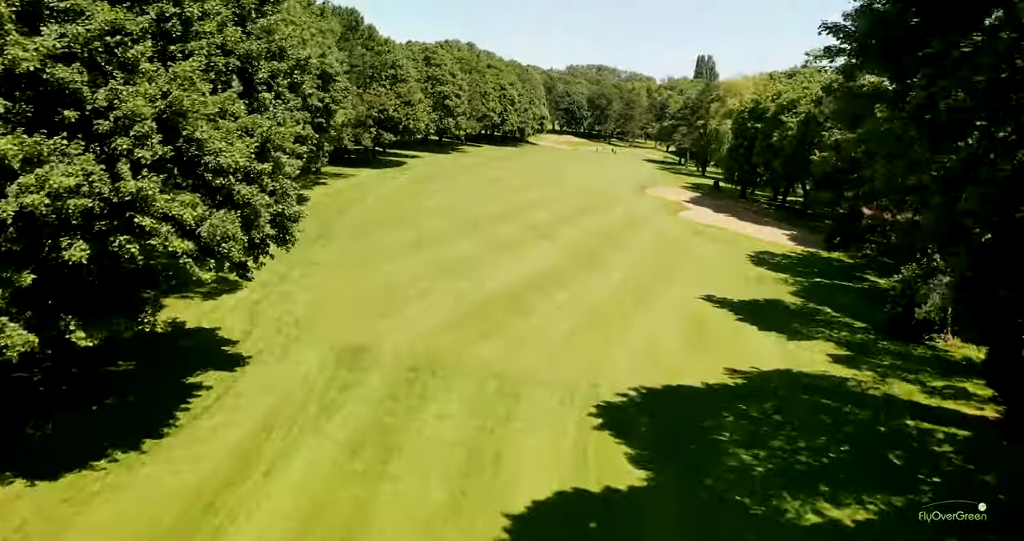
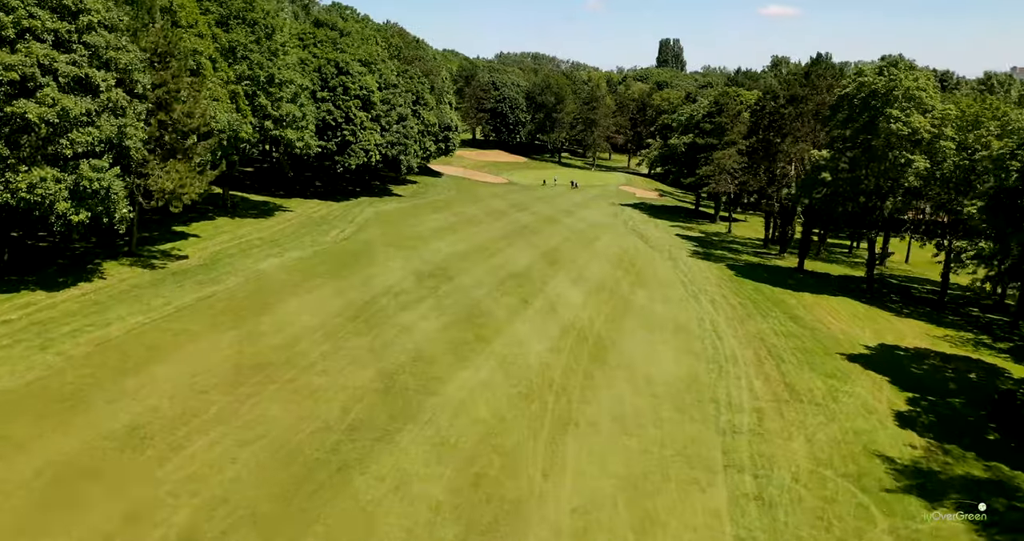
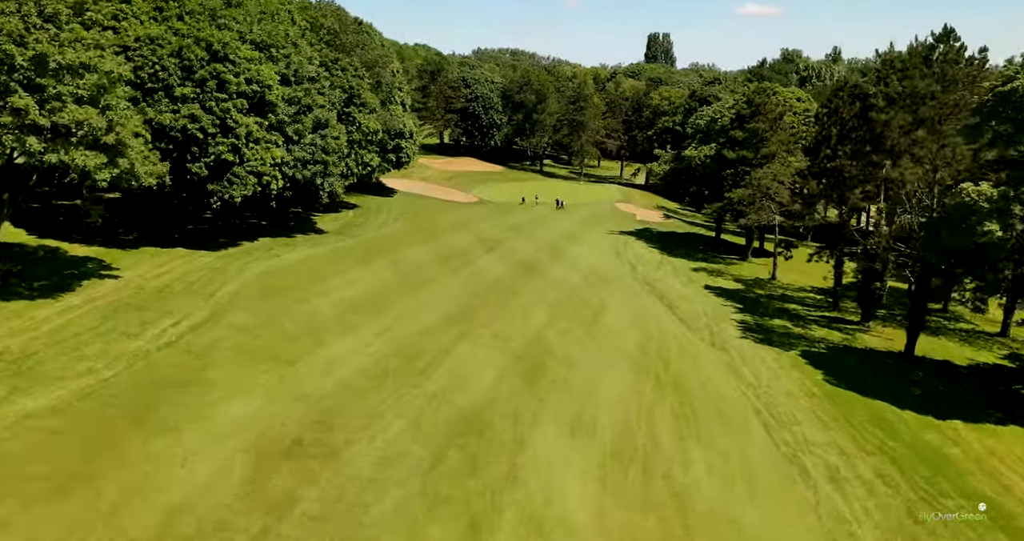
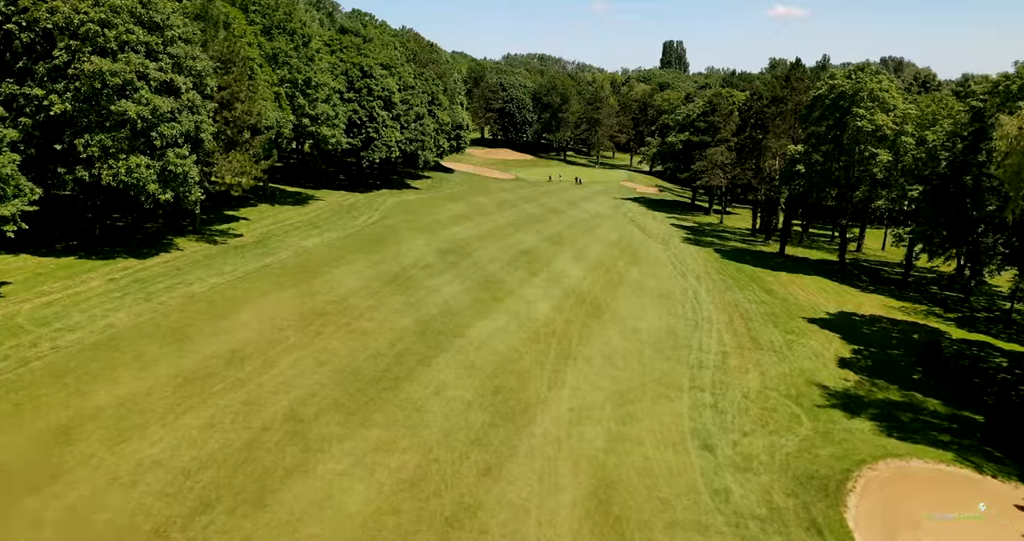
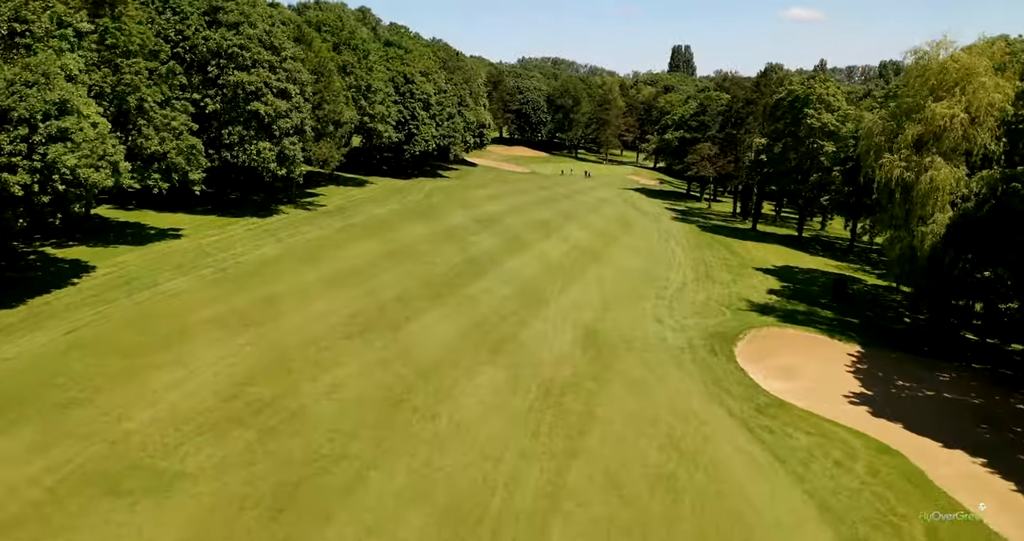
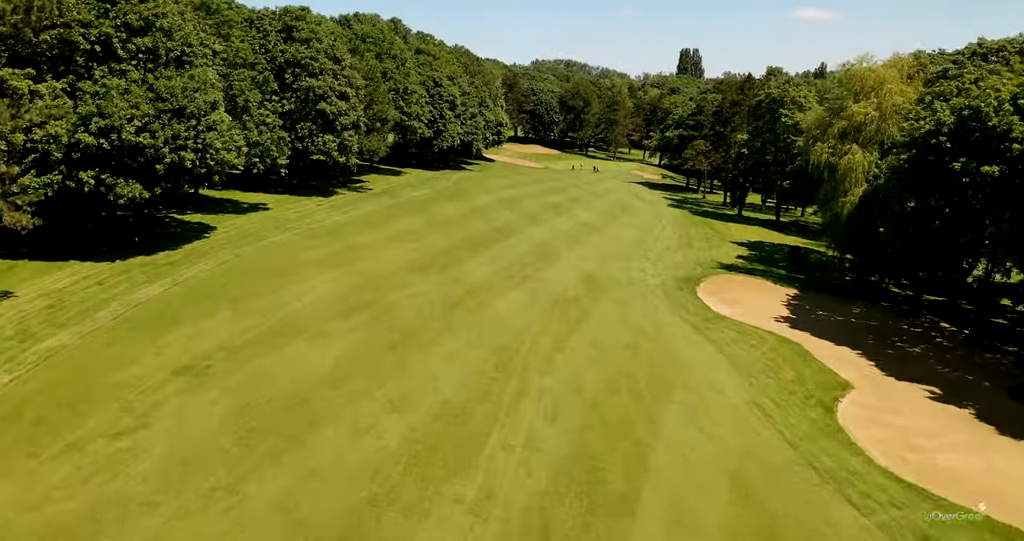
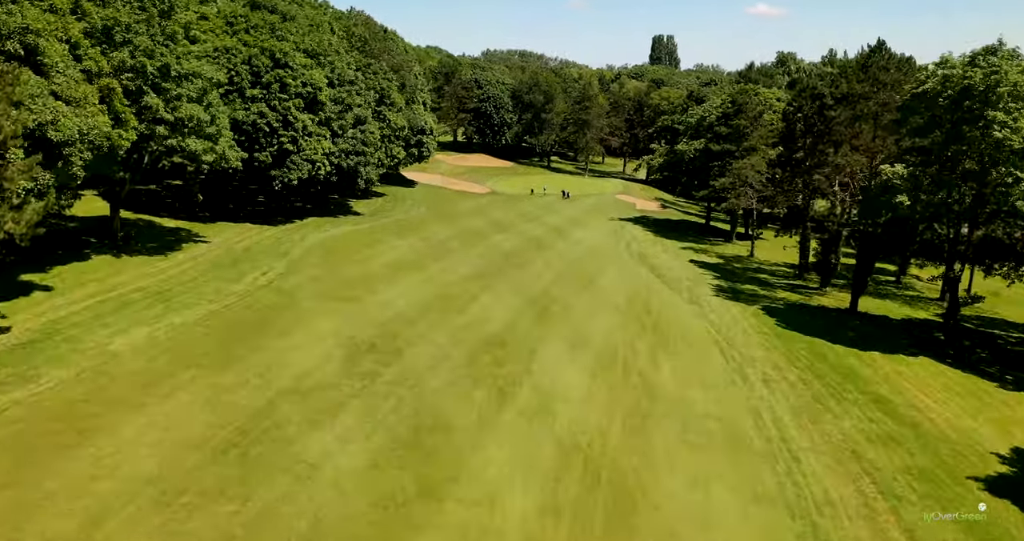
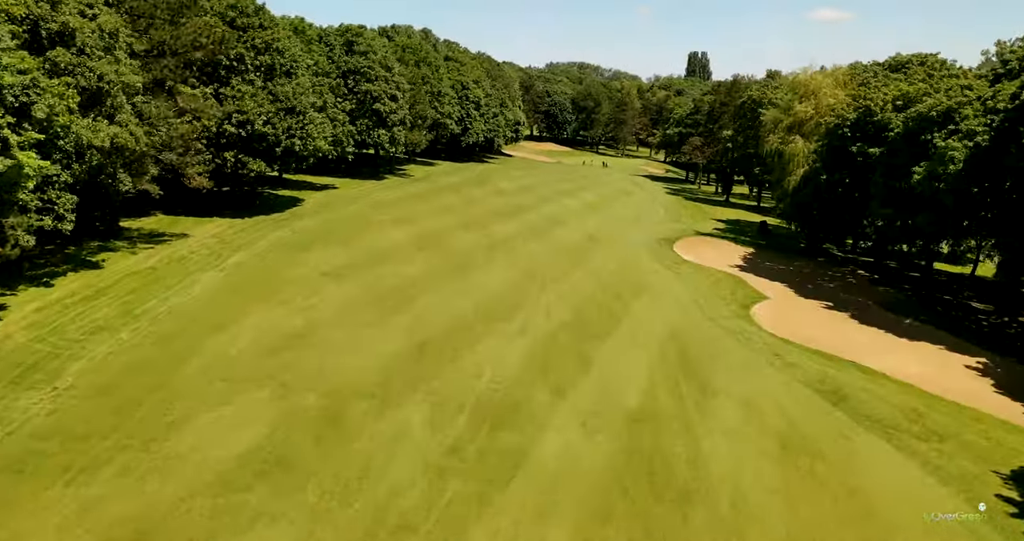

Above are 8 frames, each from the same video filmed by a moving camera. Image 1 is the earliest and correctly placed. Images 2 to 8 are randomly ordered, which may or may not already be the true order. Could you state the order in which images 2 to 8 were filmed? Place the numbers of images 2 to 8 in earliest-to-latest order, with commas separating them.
8, 6, 5, 4, 2, 7, 3
